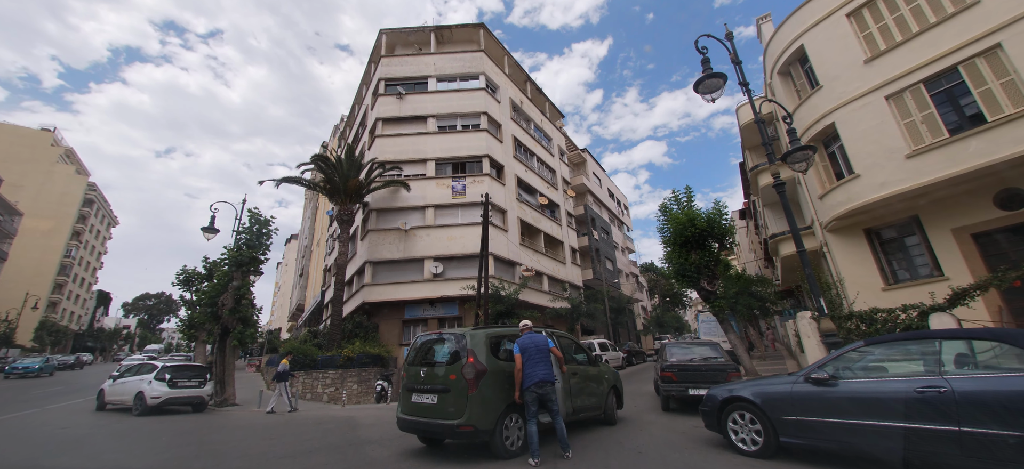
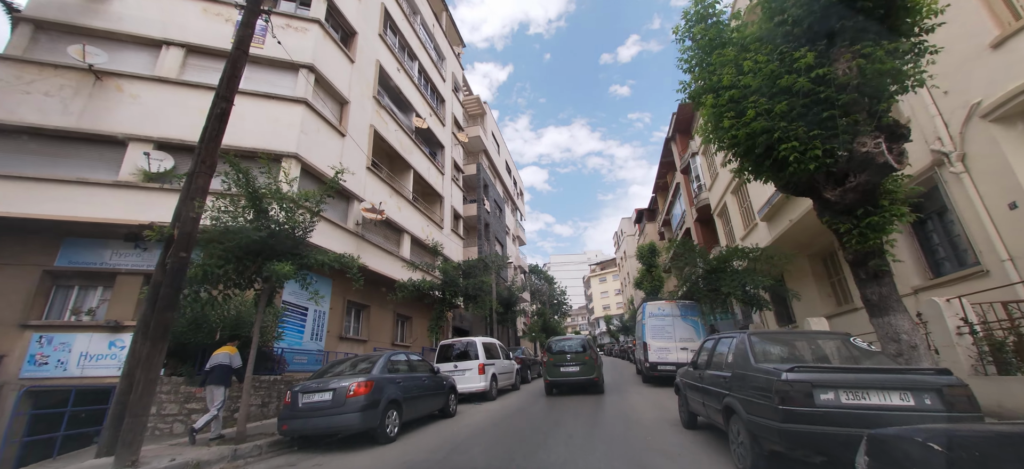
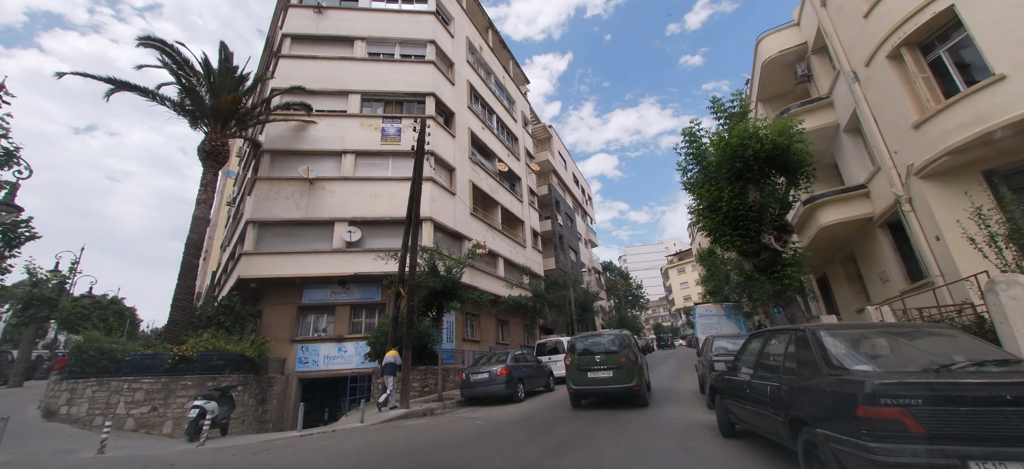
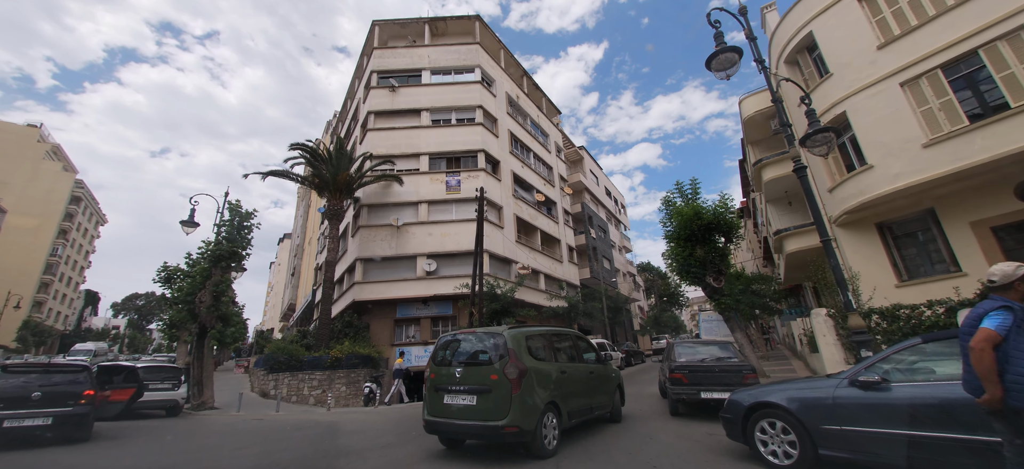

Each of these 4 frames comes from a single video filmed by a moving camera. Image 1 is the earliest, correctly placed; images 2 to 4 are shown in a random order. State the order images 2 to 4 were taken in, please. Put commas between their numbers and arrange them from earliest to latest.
4, 3, 2
